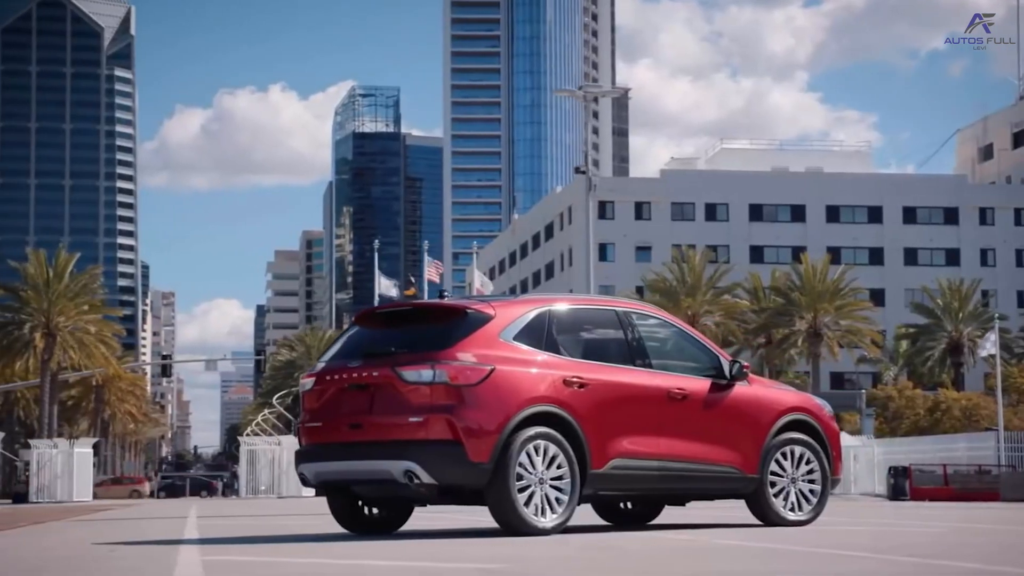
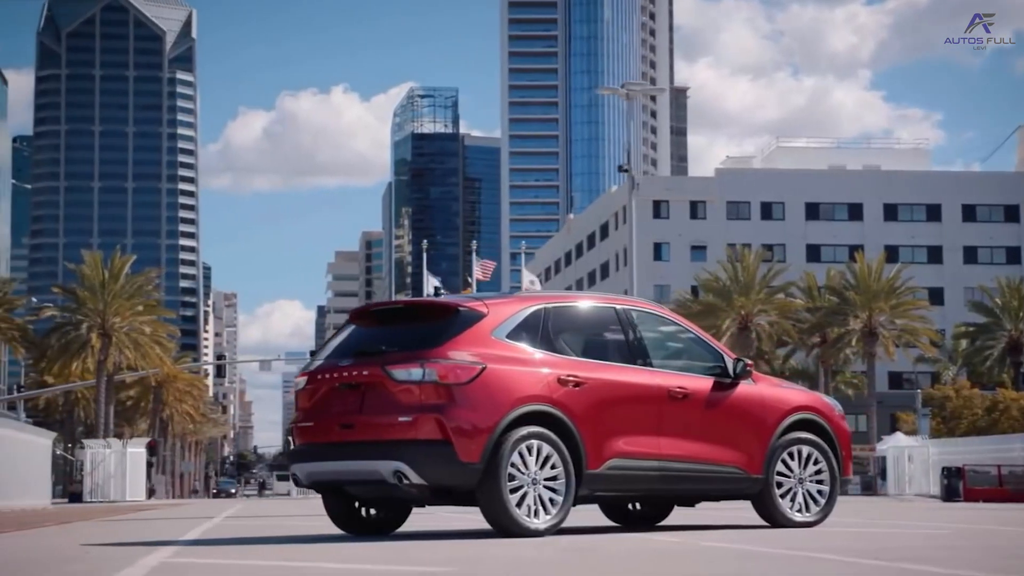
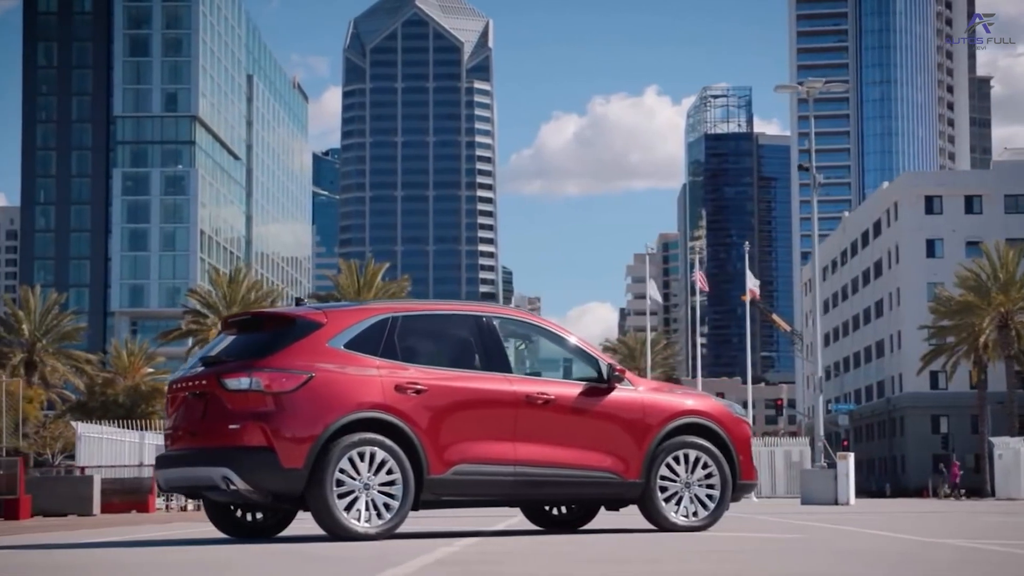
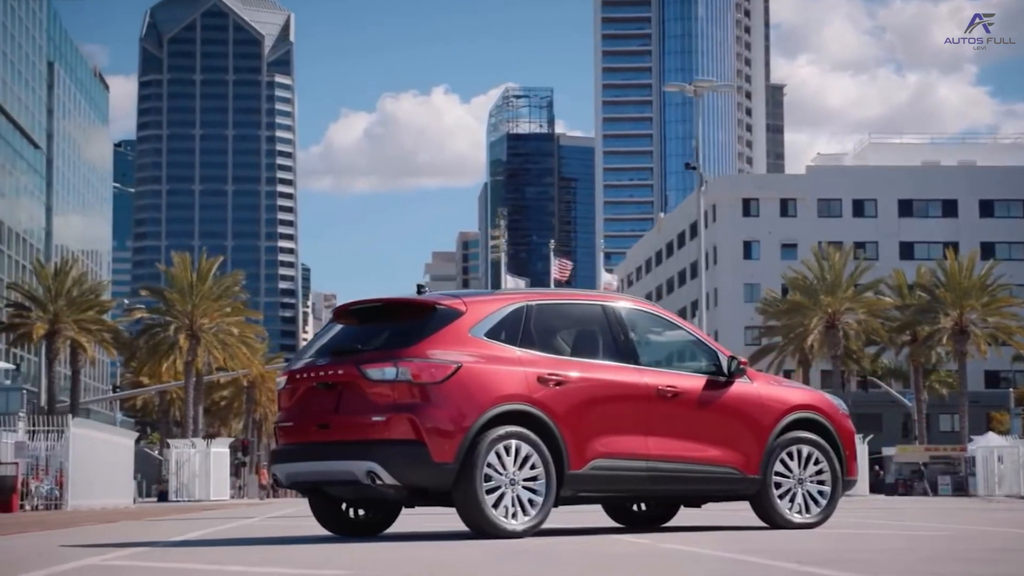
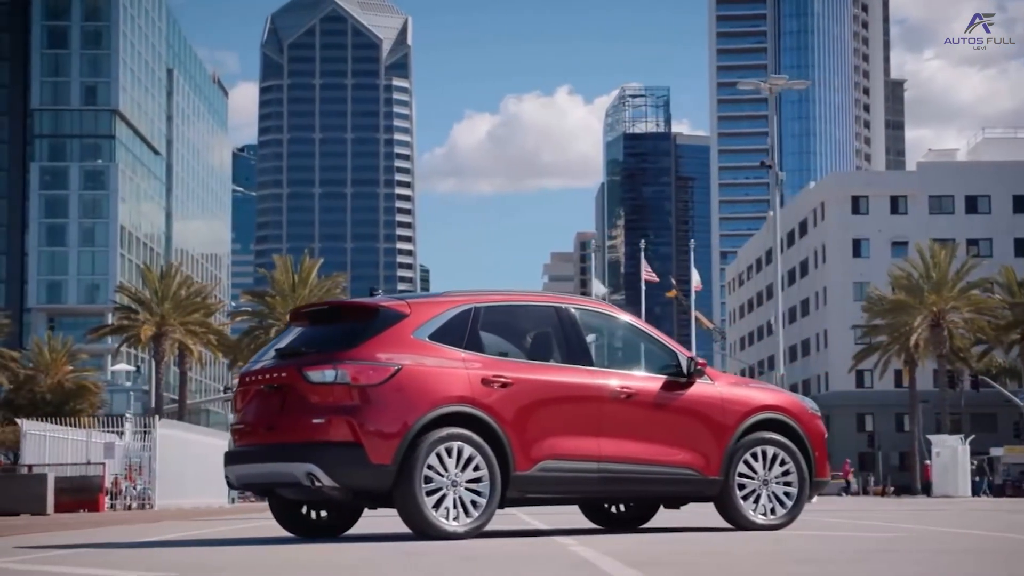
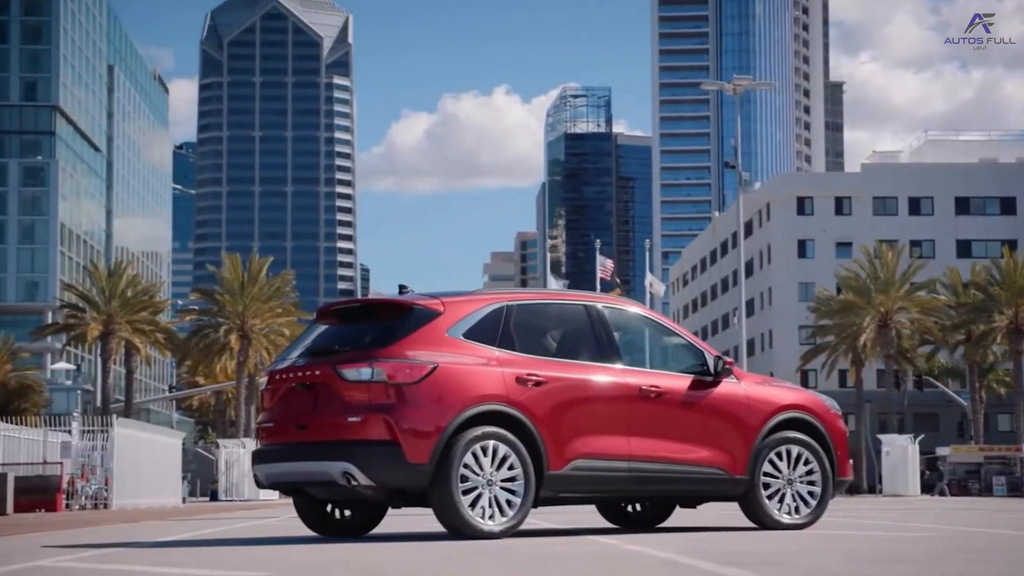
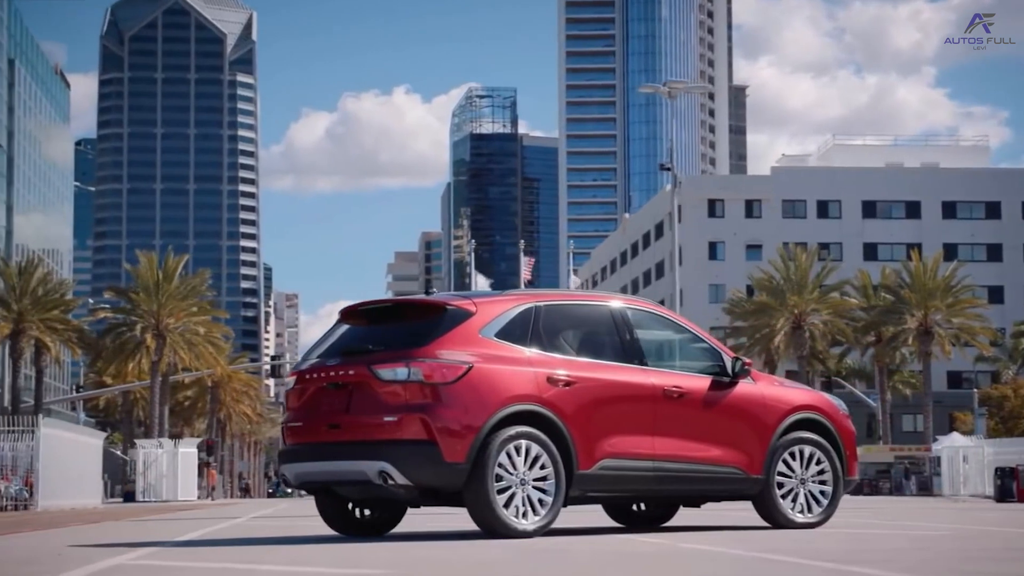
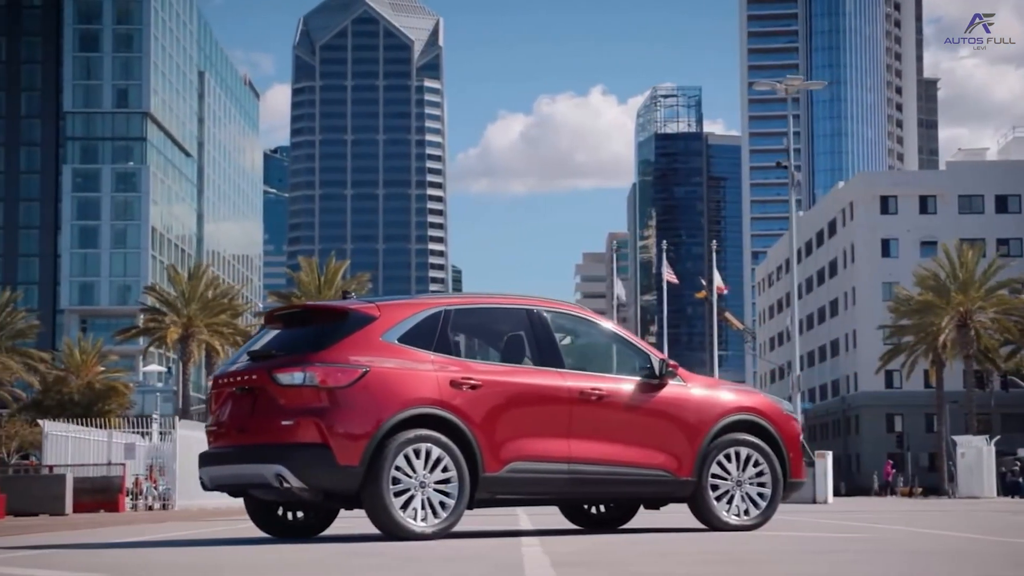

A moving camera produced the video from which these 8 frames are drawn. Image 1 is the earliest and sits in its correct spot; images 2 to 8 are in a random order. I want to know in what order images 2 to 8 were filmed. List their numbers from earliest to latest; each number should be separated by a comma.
2, 7, 4, 6, 5, 8, 3
